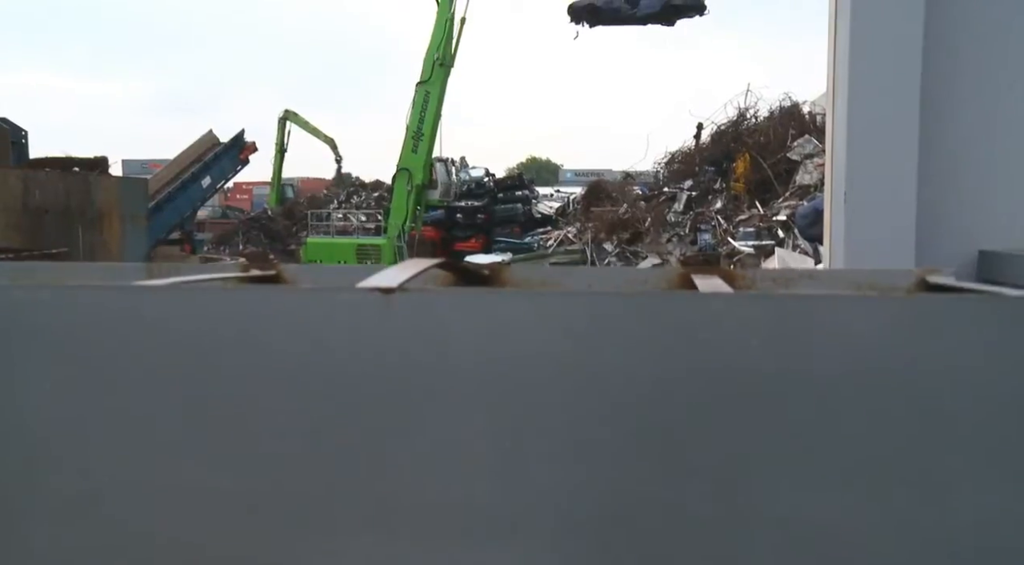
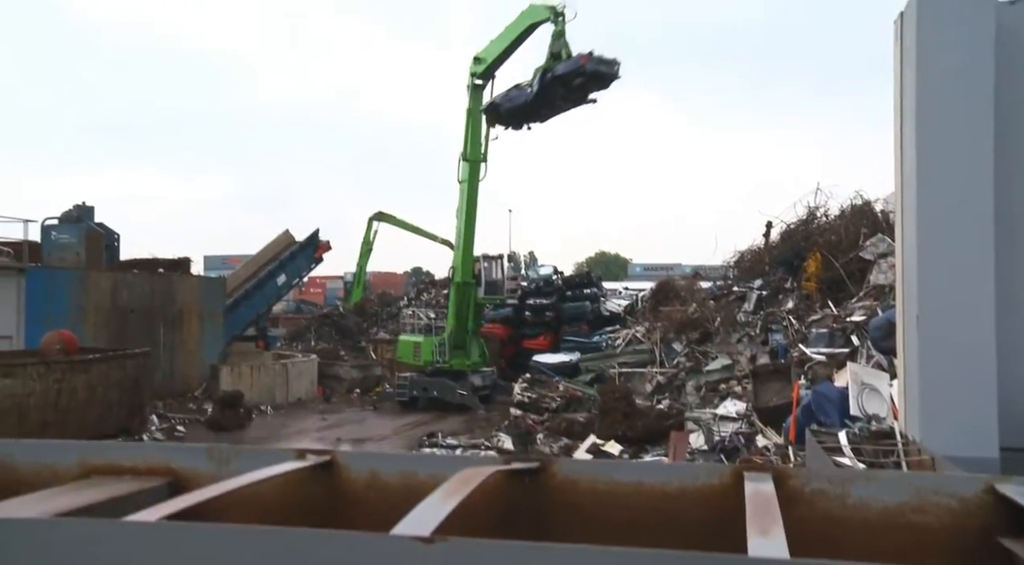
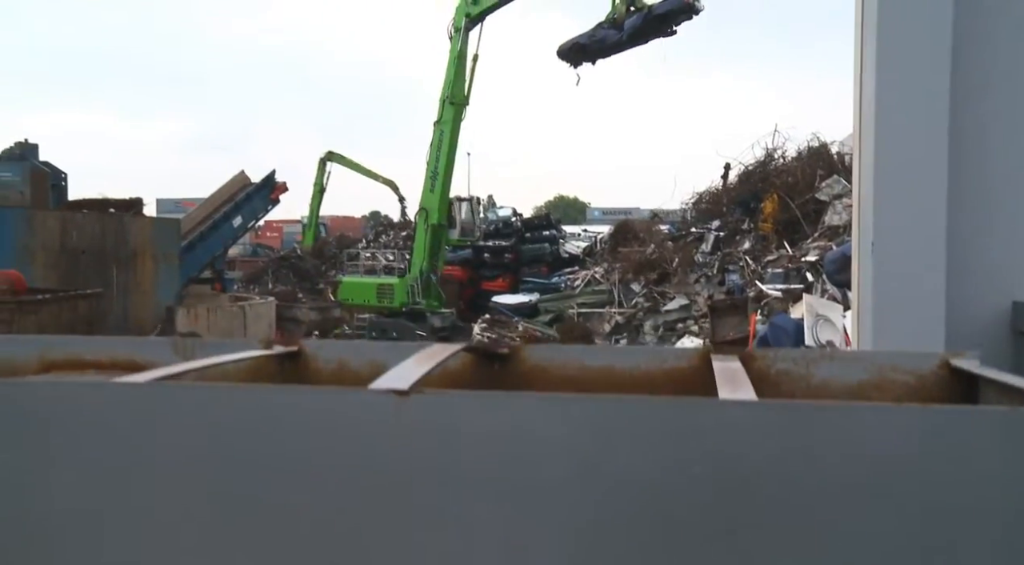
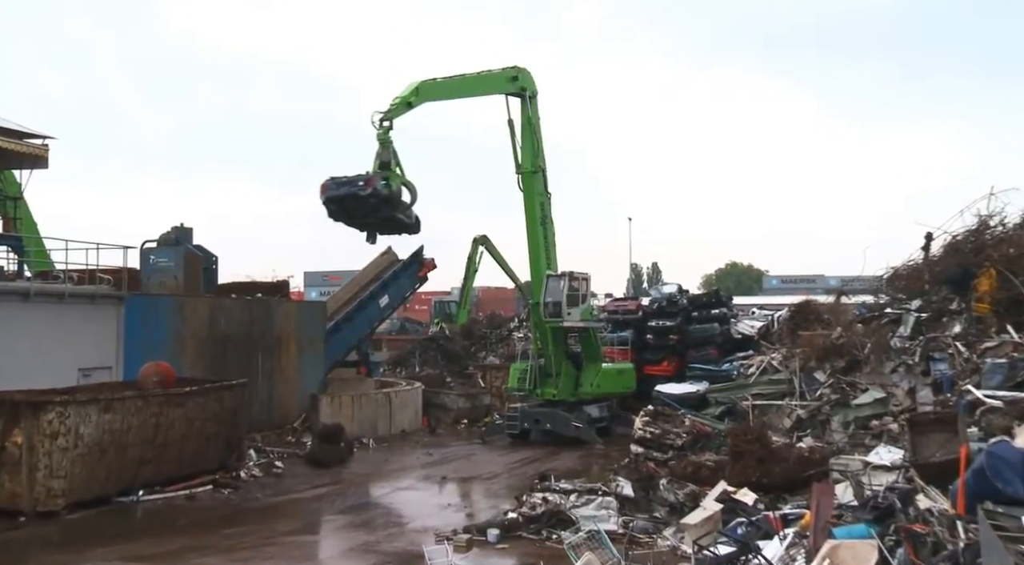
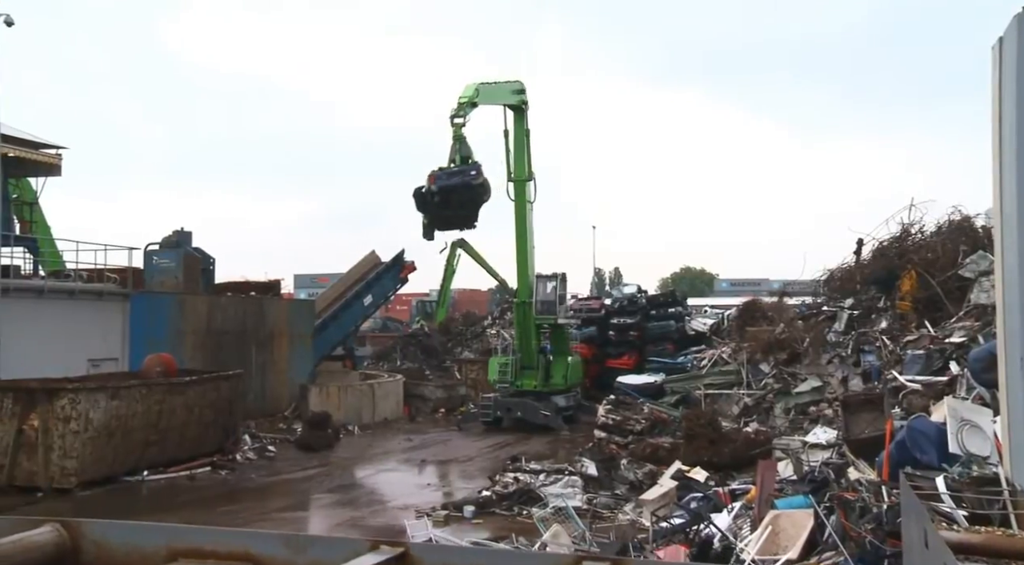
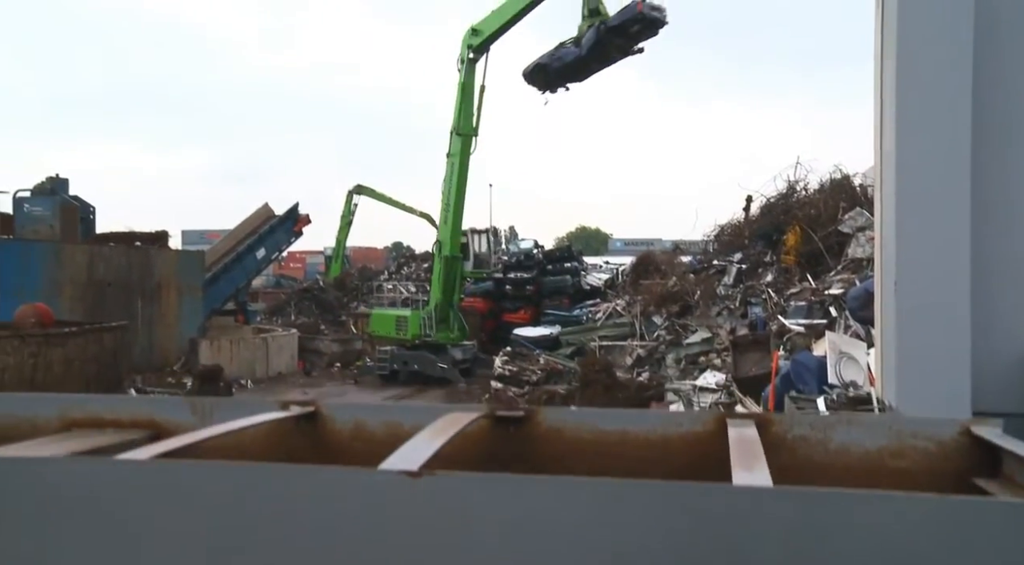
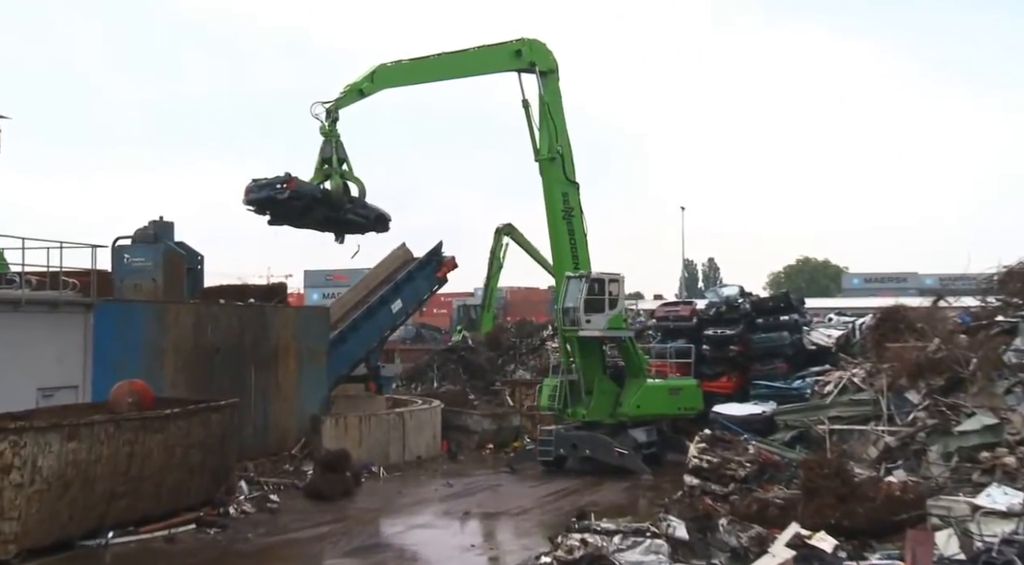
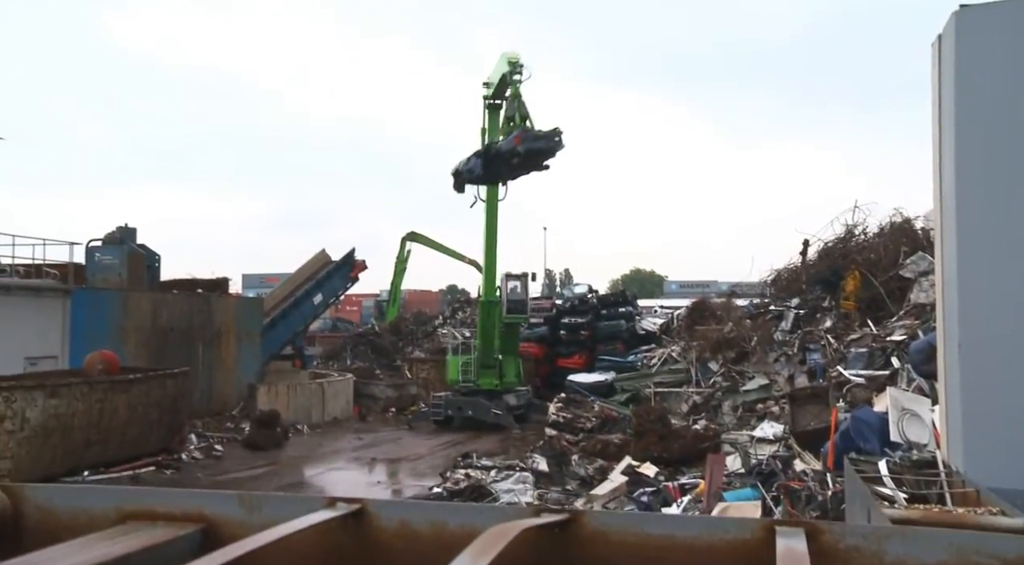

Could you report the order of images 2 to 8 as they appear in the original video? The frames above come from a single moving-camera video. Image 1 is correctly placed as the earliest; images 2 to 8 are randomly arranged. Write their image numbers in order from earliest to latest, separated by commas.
3, 6, 2, 8, 5, 4, 7
